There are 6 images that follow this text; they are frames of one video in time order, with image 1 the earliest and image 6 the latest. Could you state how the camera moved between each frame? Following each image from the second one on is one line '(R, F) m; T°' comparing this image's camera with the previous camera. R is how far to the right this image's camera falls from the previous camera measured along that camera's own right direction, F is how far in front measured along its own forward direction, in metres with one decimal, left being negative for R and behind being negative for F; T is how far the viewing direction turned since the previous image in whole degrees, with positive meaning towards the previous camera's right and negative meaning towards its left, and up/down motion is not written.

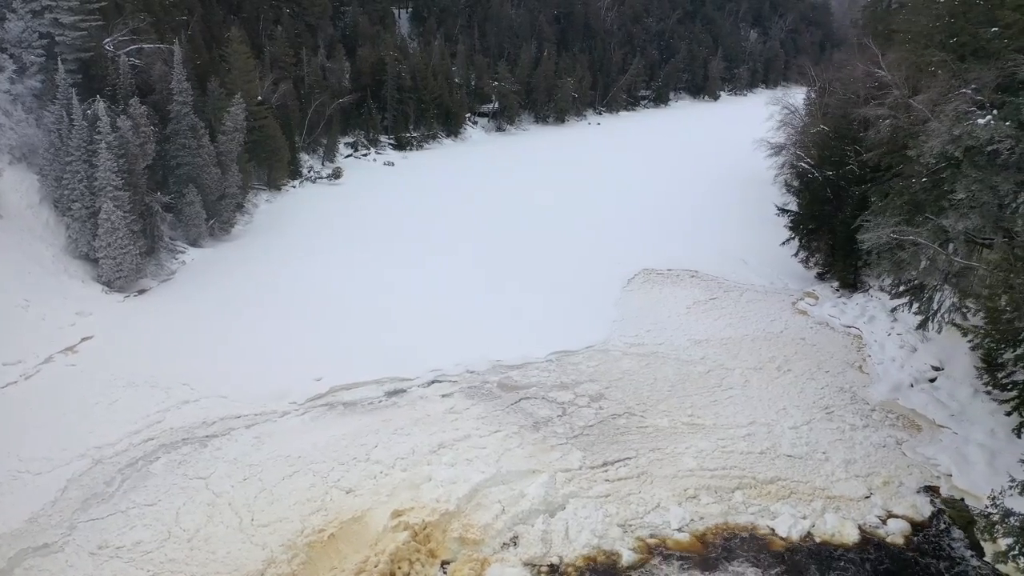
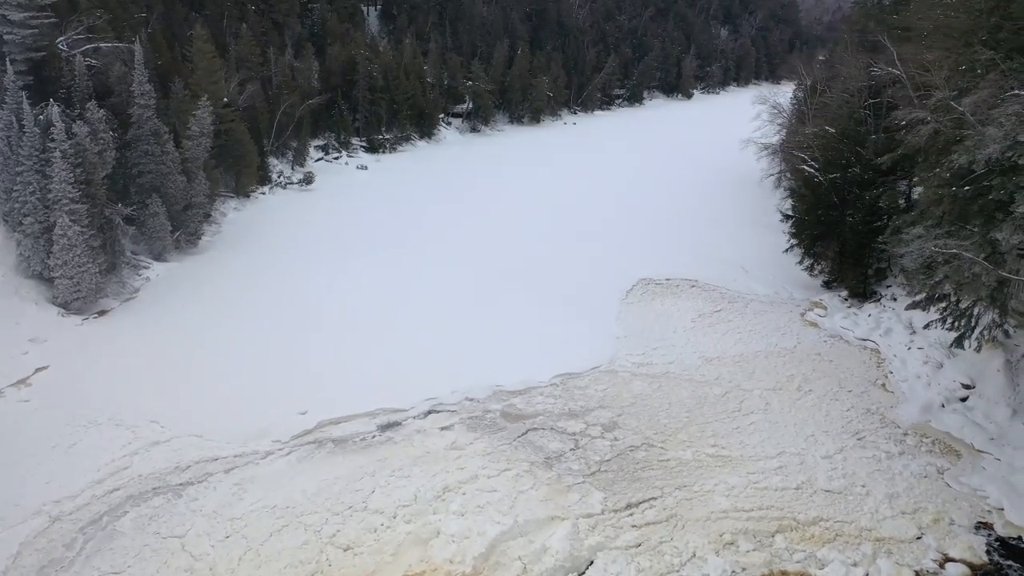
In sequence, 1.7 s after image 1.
(-0.7, +1.4) m; +2°
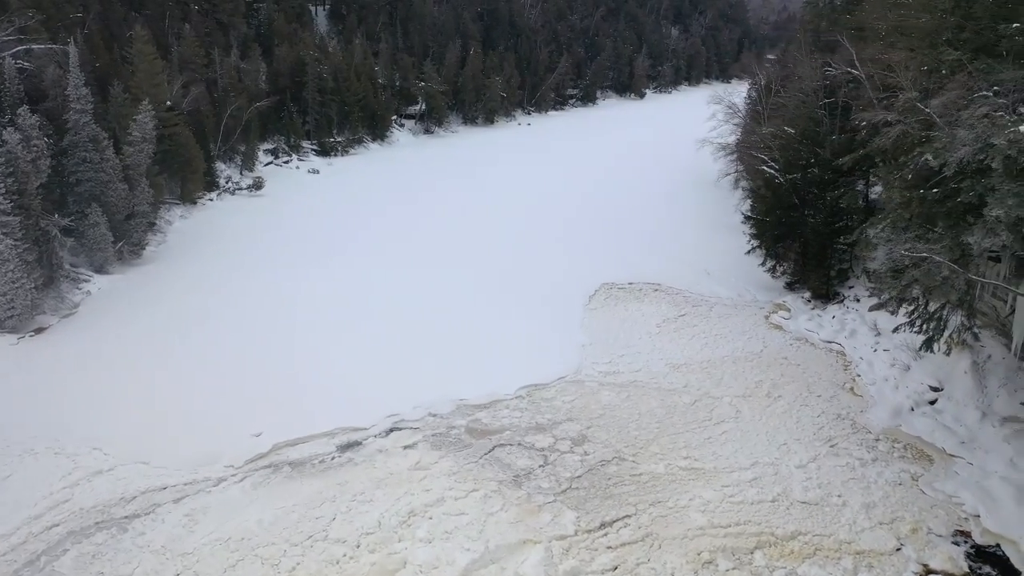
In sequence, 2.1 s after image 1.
(-0.2, +0.6) m; +3°
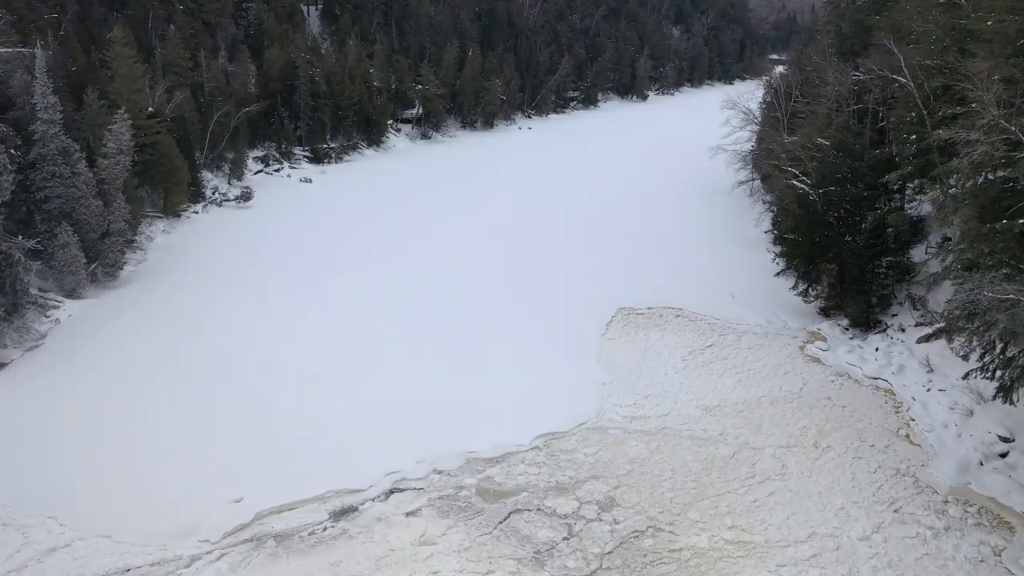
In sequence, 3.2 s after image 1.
(-0.3, +1.8) m; 0°
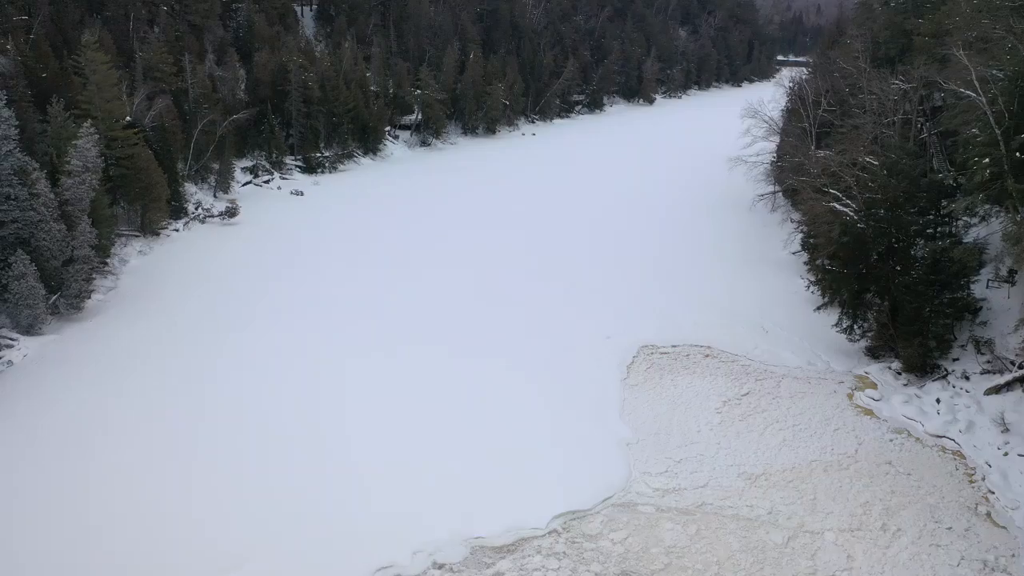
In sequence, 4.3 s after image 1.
(-0.2, +2.2) m; 0°
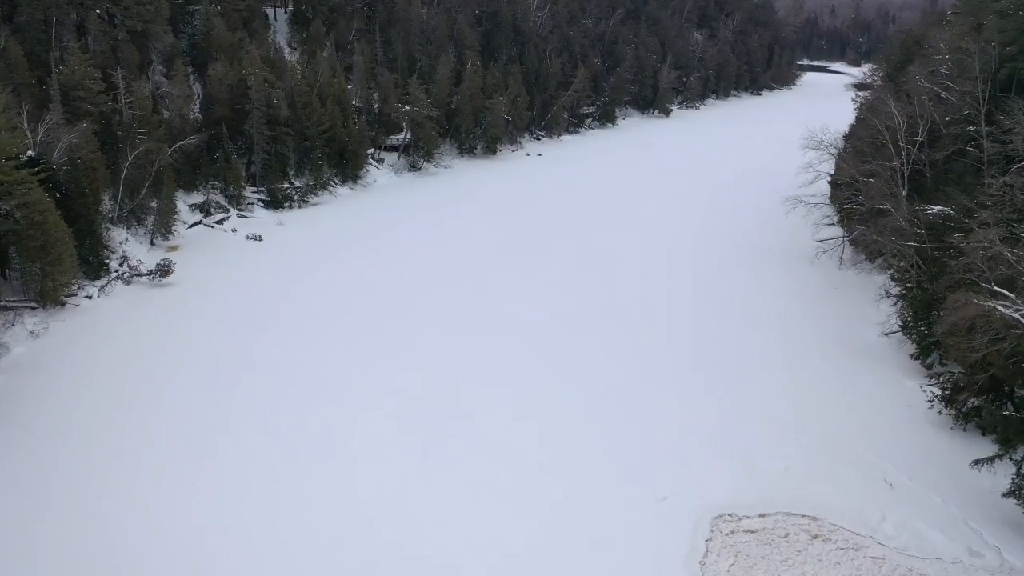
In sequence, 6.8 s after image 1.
(-0.2, +6.0) m; 0°
